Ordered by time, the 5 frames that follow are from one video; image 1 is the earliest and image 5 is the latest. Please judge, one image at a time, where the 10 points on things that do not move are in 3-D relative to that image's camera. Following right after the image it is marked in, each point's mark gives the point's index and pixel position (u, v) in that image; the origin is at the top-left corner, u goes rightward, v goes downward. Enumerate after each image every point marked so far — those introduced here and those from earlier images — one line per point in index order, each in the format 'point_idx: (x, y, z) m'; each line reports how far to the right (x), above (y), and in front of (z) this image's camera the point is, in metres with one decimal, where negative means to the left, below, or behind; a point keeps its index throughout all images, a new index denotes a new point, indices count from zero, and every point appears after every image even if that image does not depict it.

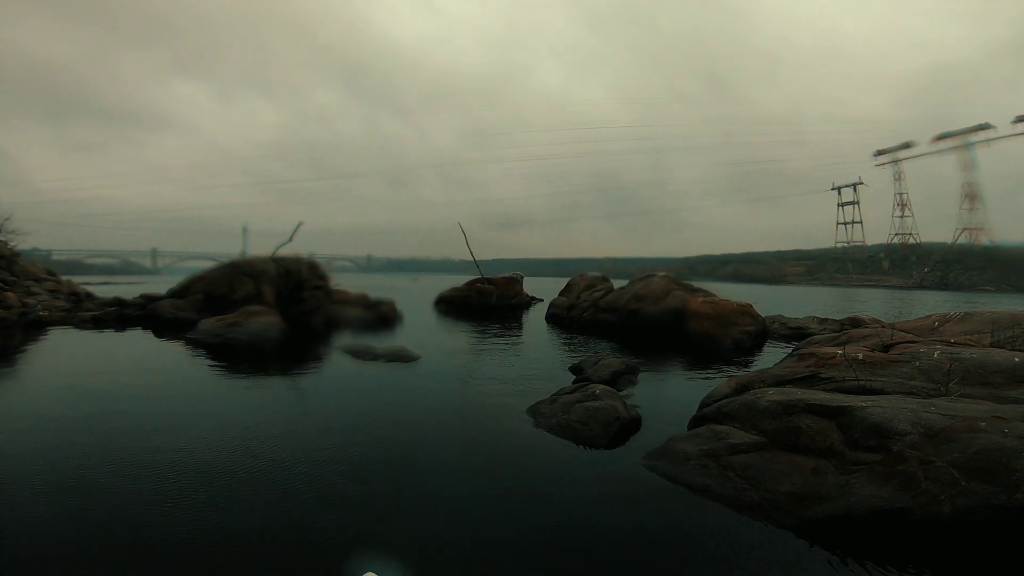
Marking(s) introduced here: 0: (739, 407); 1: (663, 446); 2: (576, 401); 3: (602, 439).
0: (+4.8, -2.5, +9.9) m
1: (+3.2, -3.2, +10.0) m
2: (+1.5, -2.8, +11.9) m
3: (+2.0, -3.3, +10.4) m
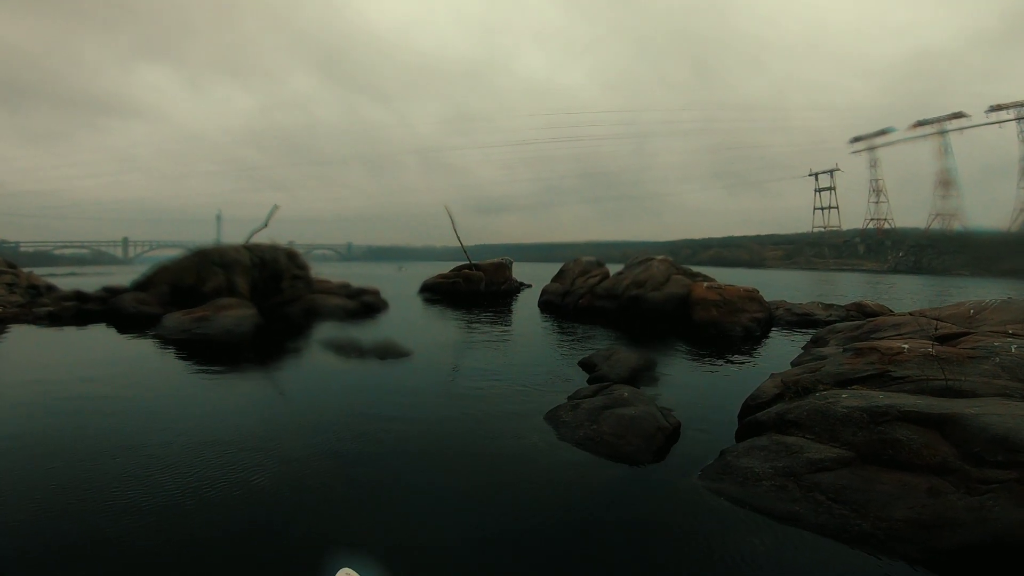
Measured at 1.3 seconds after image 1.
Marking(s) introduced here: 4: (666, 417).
0: (+5.2, -2.2, +8.4) m
1: (+3.7, -3.0, +8.4) m
2: (+1.9, -2.5, +10.2) m
3: (+2.4, -3.0, +8.8) m
4: (+3.2, -2.6, +9.8) m
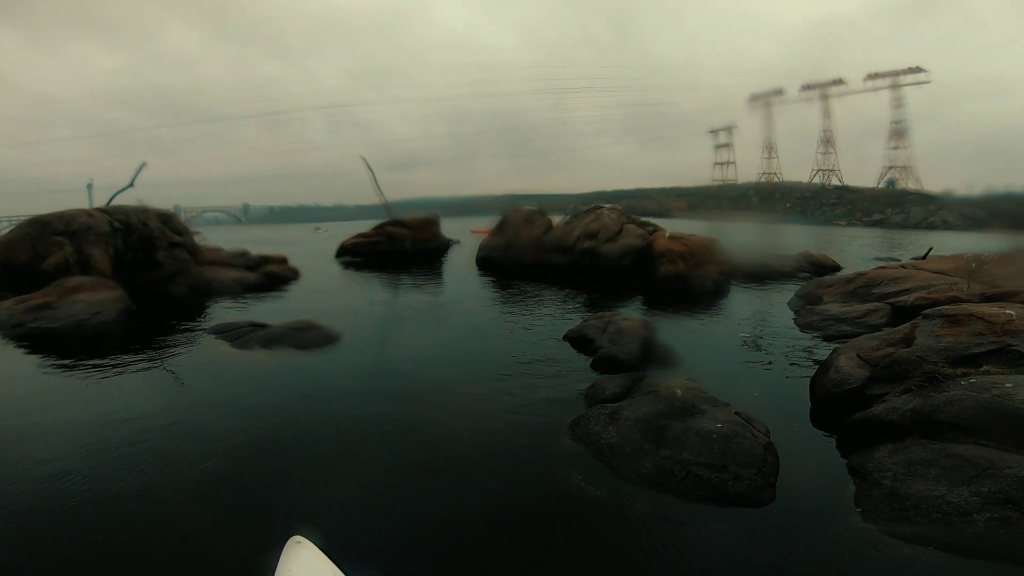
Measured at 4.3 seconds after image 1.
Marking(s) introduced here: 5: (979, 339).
0: (+5.7, -1.6, +6.0) m
1: (+4.3, -2.5, +5.8) m
2: (+2.2, -1.9, +7.2) m
3: (+3.0, -2.5, +6.0) m
4: (+3.5, -2.0, +7.0) m
5: (+7.6, -0.8, +7.8) m
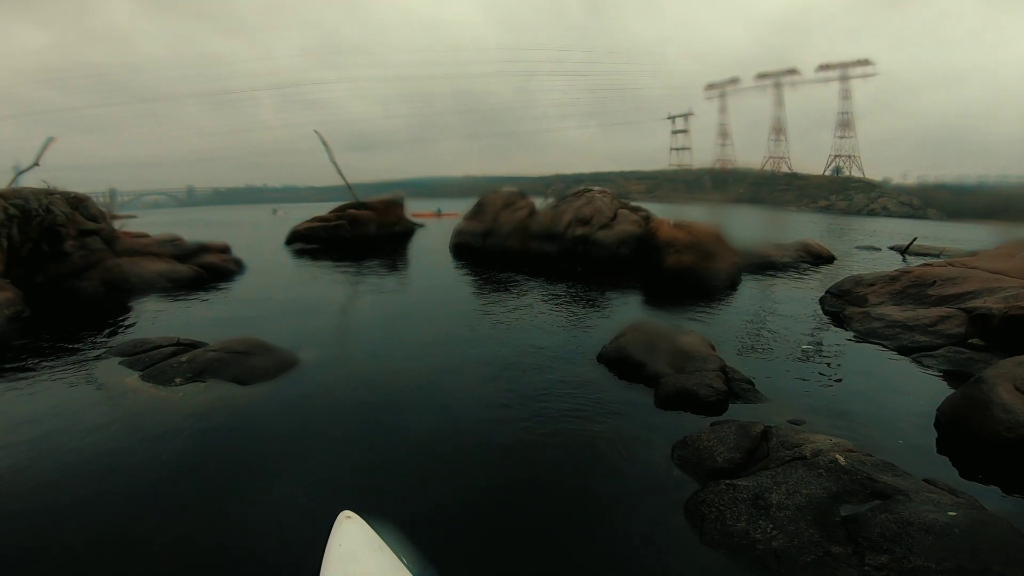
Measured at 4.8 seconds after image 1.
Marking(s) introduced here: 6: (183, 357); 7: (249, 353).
0: (+6.7, -1.9, +3.6) m
1: (+5.3, -2.8, +3.3) m
2: (+3.1, -2.2, +4.5) m
3: (+4.0, -2.8, +3.4) m
4: (+4.4, -2.3, +4.4) m
5: (+8.4, -1.0, +5.5) m
6: (-7.8, -1.7, +11.3) m
7: (-6.4, -1.6, +11.6) m
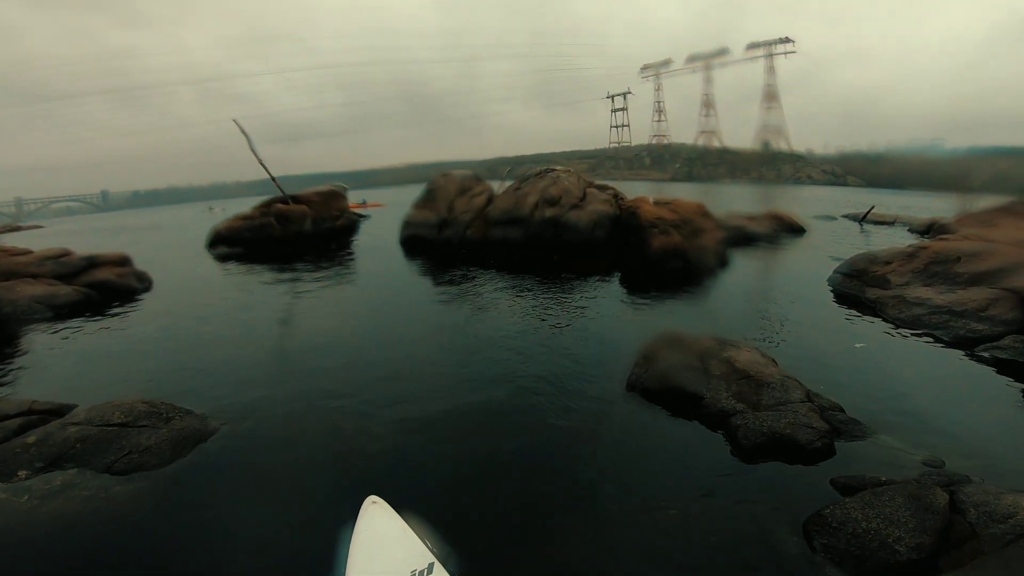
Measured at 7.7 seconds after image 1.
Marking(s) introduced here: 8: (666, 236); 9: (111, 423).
0: (+7.5, -1.8, +1.7) m
1: (+6.2, -2.8, +1.3) m
2: (+3.8, -2.3, +2.2) m
3: (+4.8, -3.0, +1.2) m
4: (+5.1, -2.3, +2.2) m
5: (+8.9, -0.8, +3.8) m
6: (-7.8, -2.4, +7.8) m
7: (-6.4, -2.3, +8.2) m
8: (+5.9, +1.9, +19.0) m
9: (-6.7, -2.2, +8.2) m
